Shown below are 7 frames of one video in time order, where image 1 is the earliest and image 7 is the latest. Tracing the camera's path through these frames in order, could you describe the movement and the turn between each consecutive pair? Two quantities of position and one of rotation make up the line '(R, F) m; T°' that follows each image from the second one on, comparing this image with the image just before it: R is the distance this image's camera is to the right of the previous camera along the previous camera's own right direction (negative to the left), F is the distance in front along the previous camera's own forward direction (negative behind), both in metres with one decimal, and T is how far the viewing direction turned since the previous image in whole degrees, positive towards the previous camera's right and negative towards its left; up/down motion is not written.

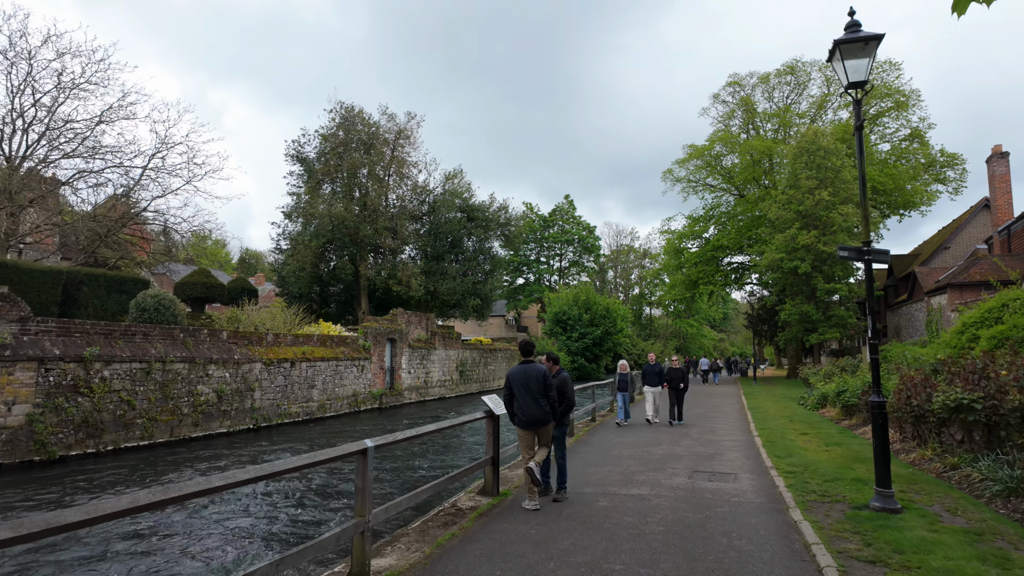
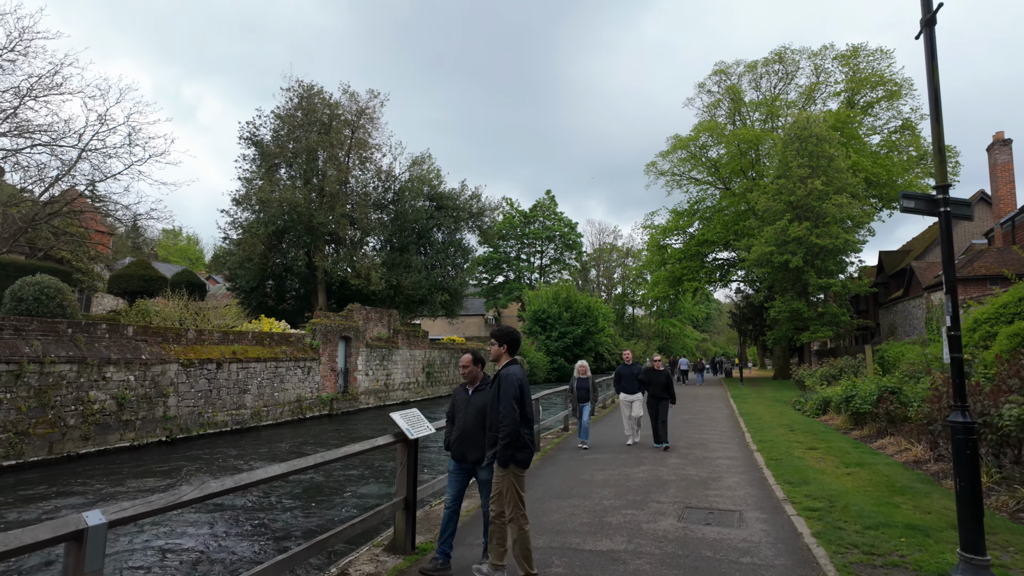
(+0.6, +2.2) m; +2°
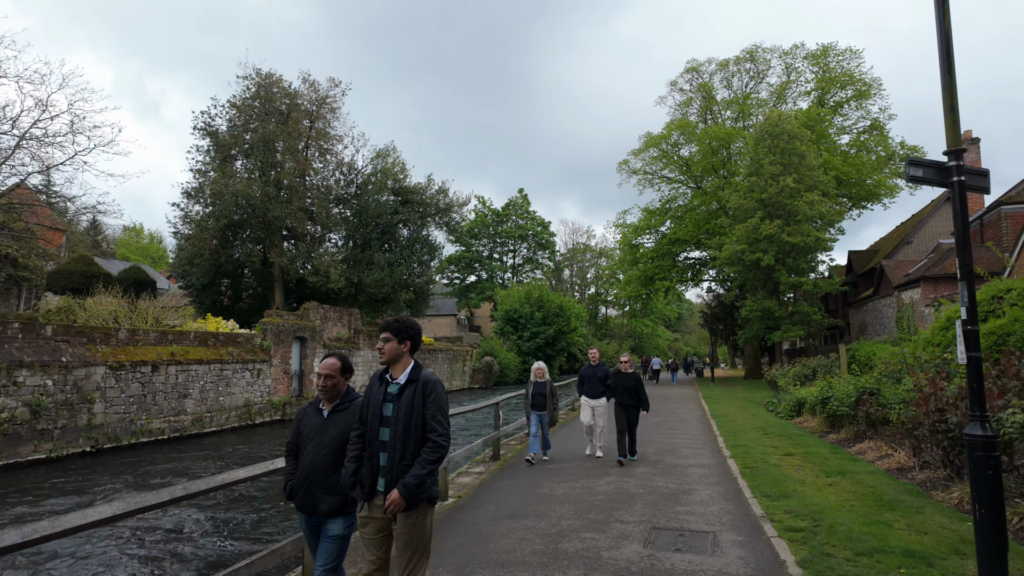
(+0.3, +0.9) m; +2°
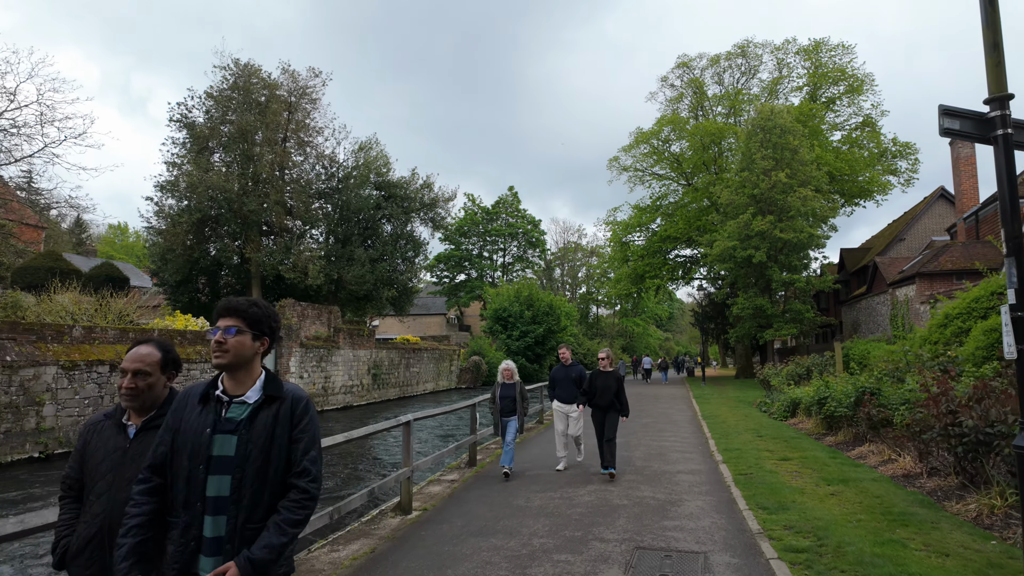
(+0.2, +0.7) m; +1°
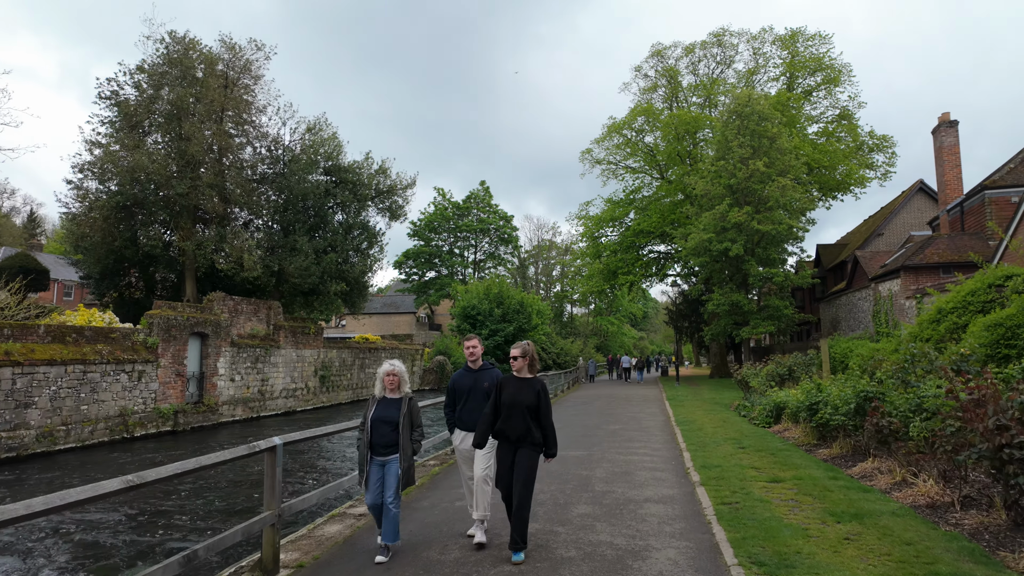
(+0.6, +1.8) m; +2°
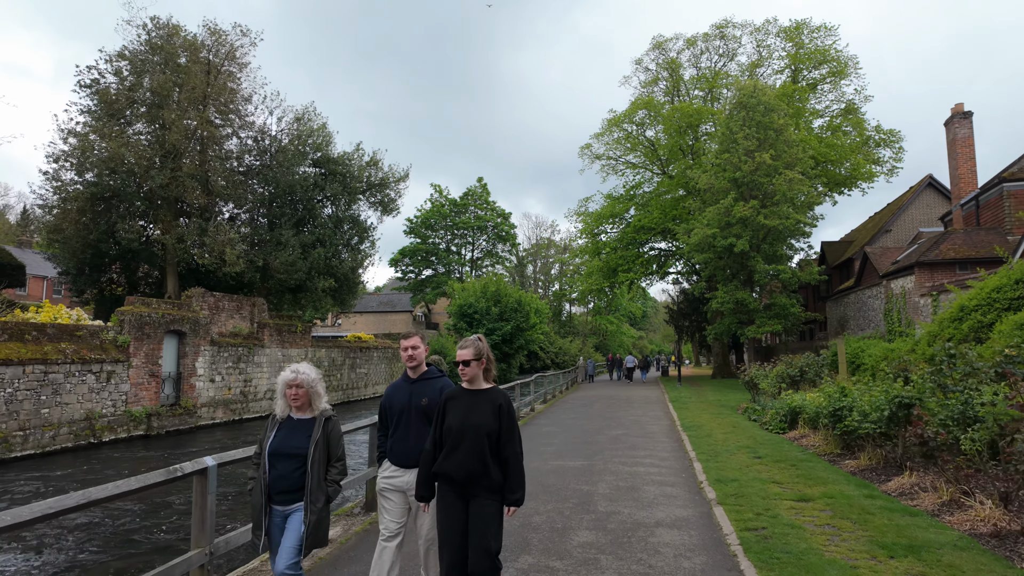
(+0.1, +0.9) m; 0°
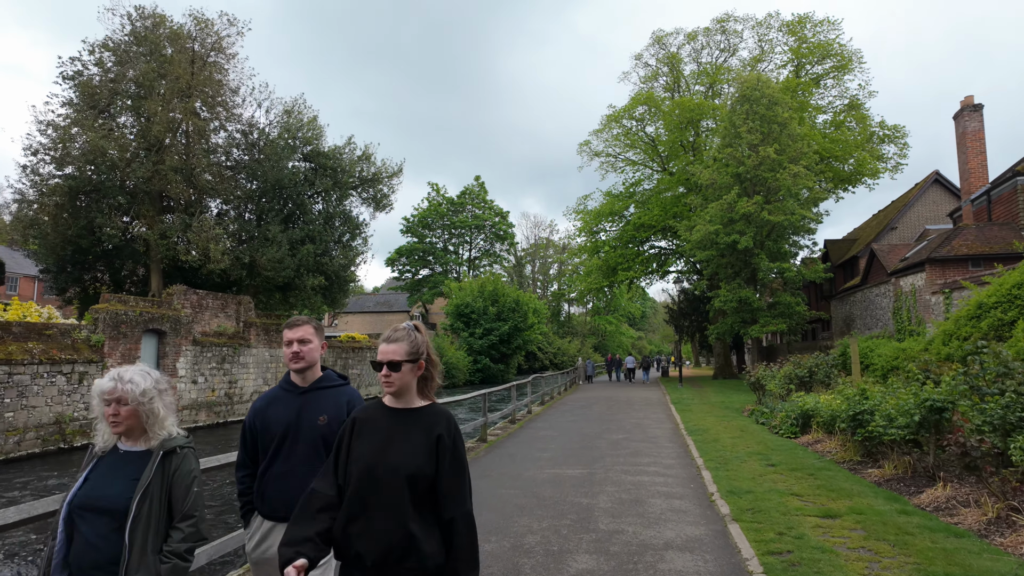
(+0.1, +0.7) m; 0°
